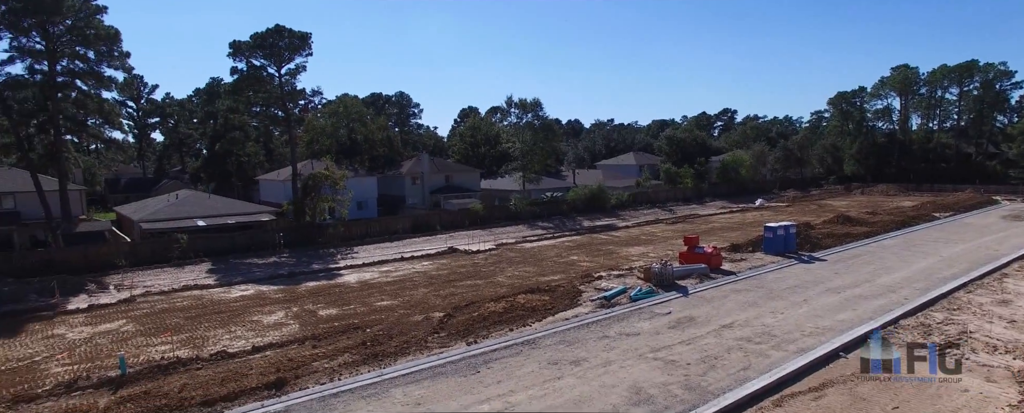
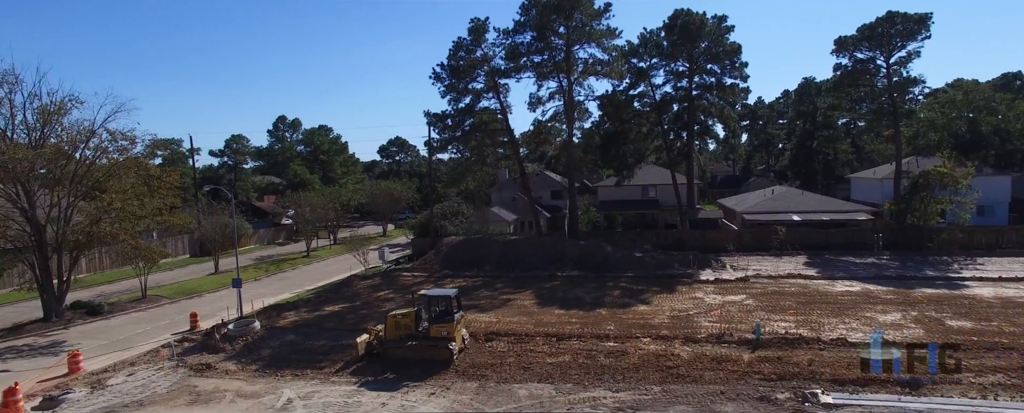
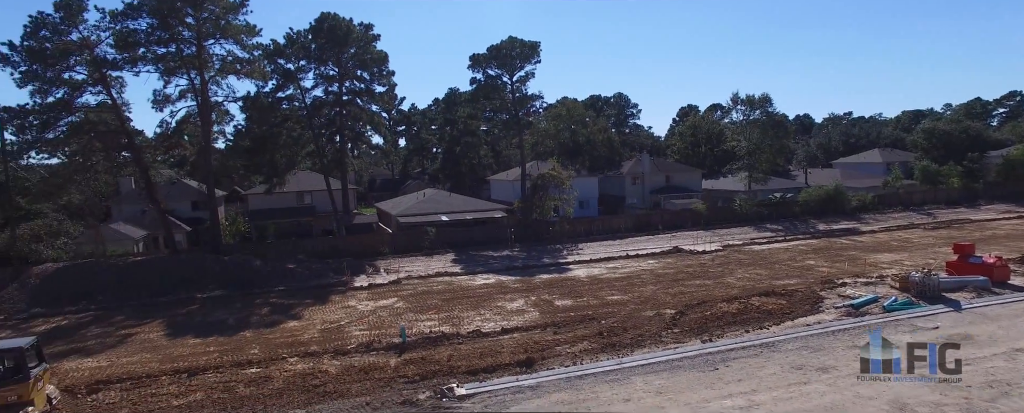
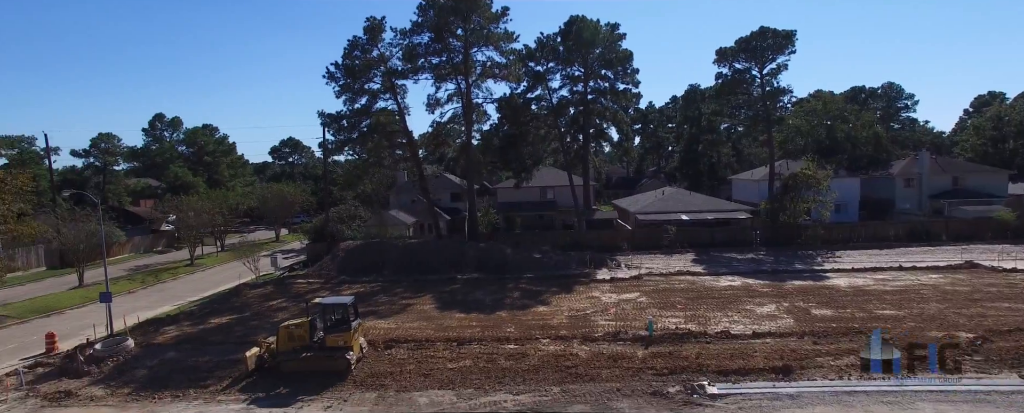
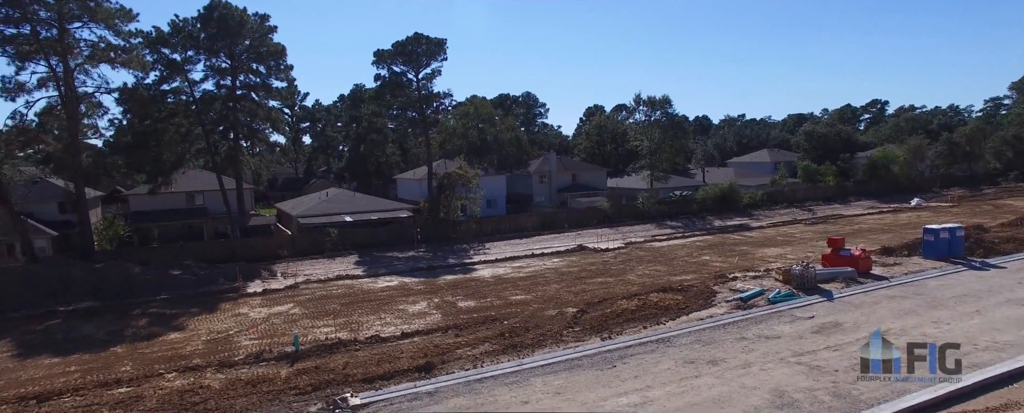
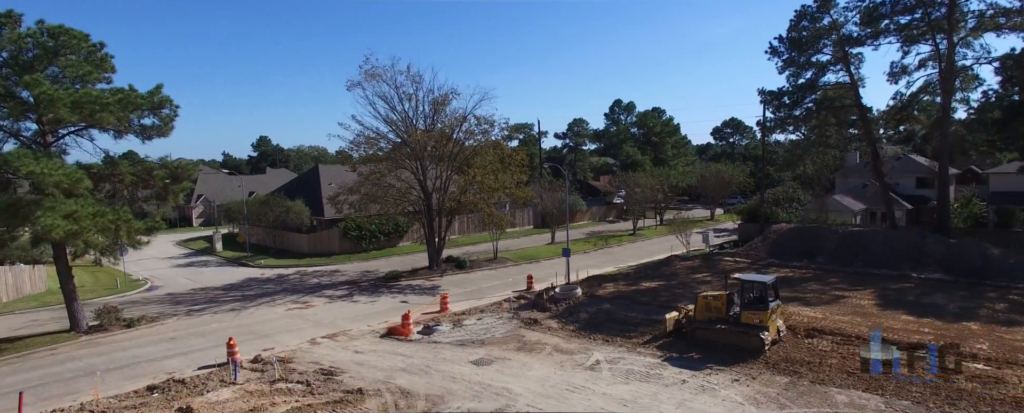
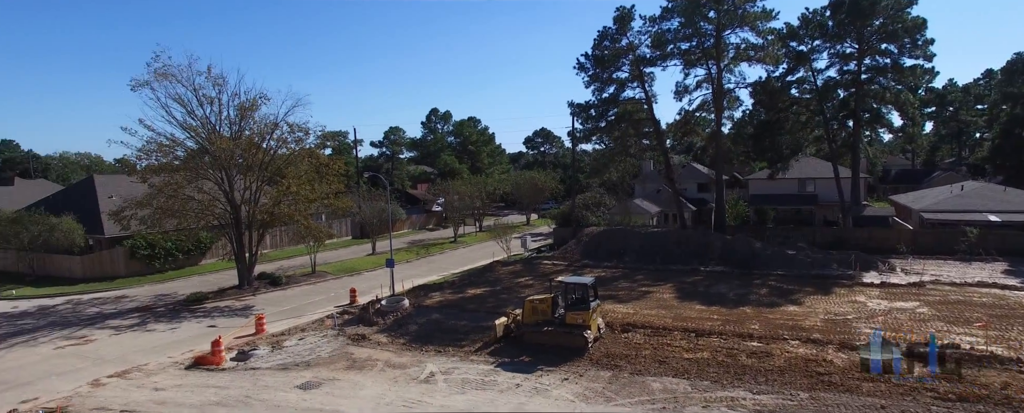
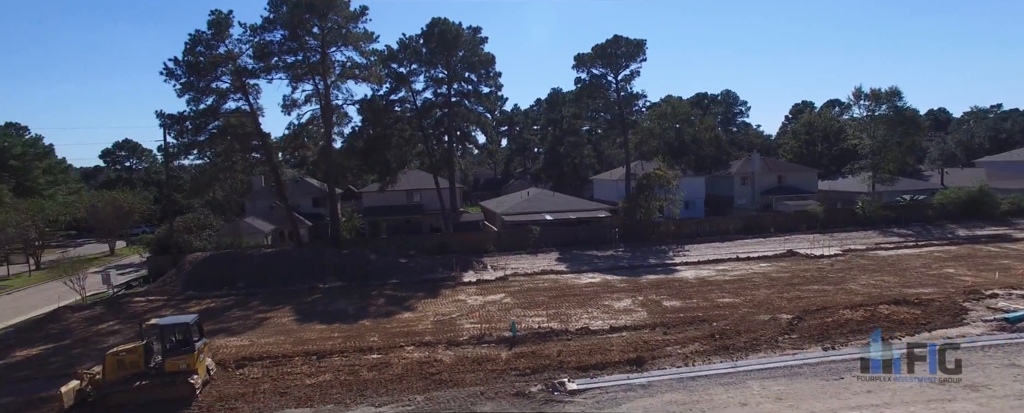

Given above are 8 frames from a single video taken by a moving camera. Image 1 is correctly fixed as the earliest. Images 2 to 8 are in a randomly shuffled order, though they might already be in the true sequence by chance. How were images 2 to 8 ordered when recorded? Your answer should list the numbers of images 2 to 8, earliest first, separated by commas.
5, 3, 8, 4, 2, 7, 6
